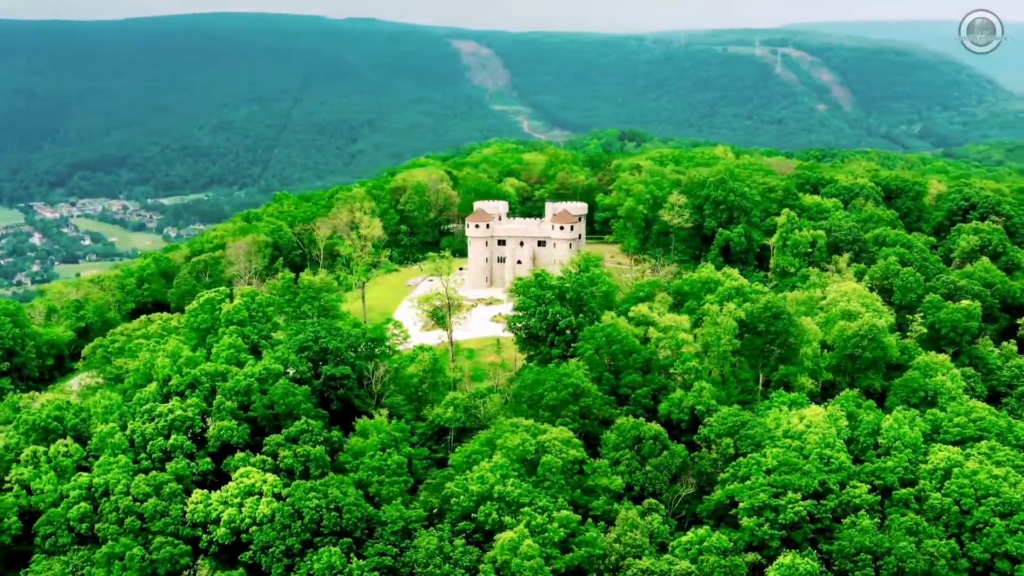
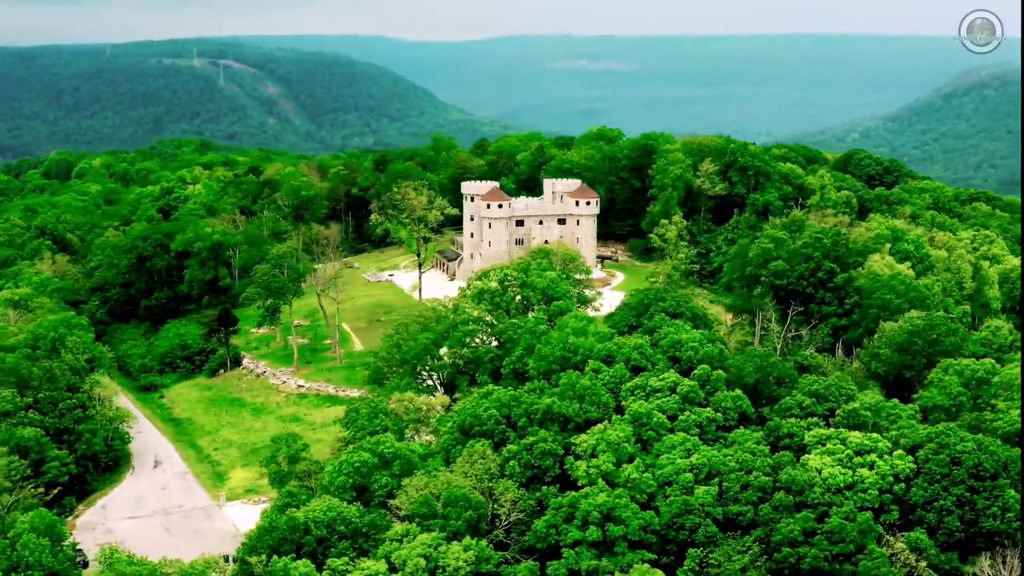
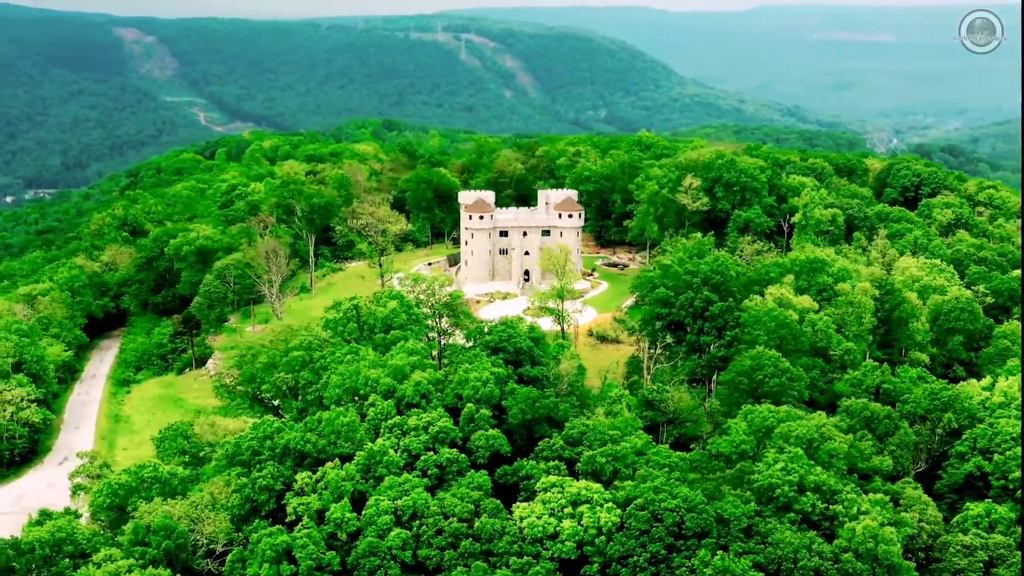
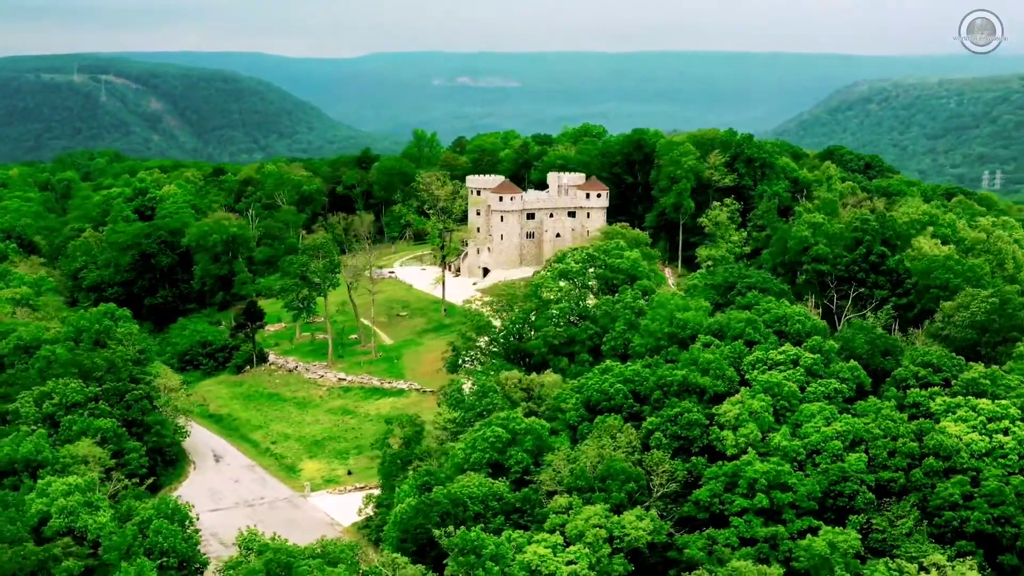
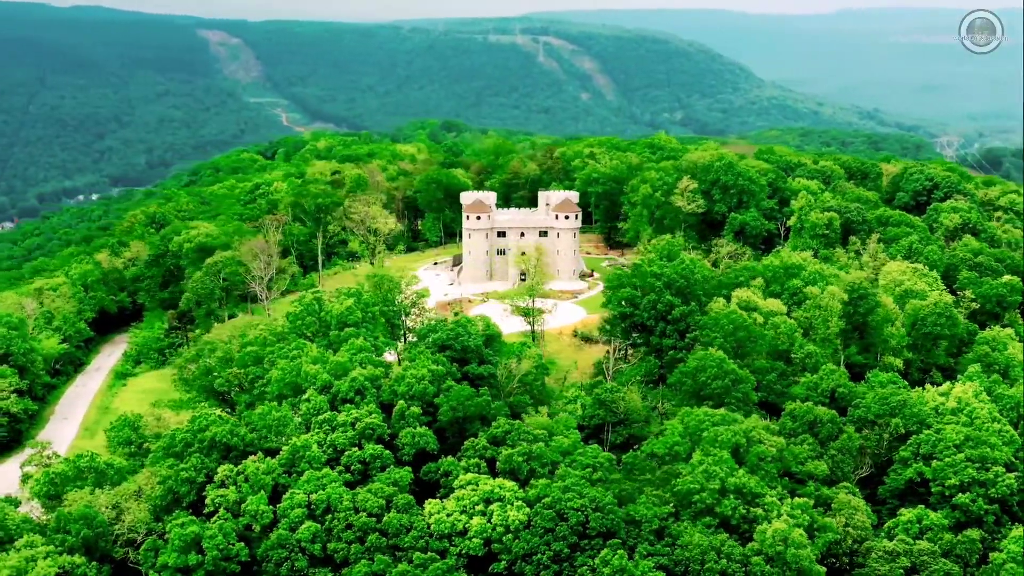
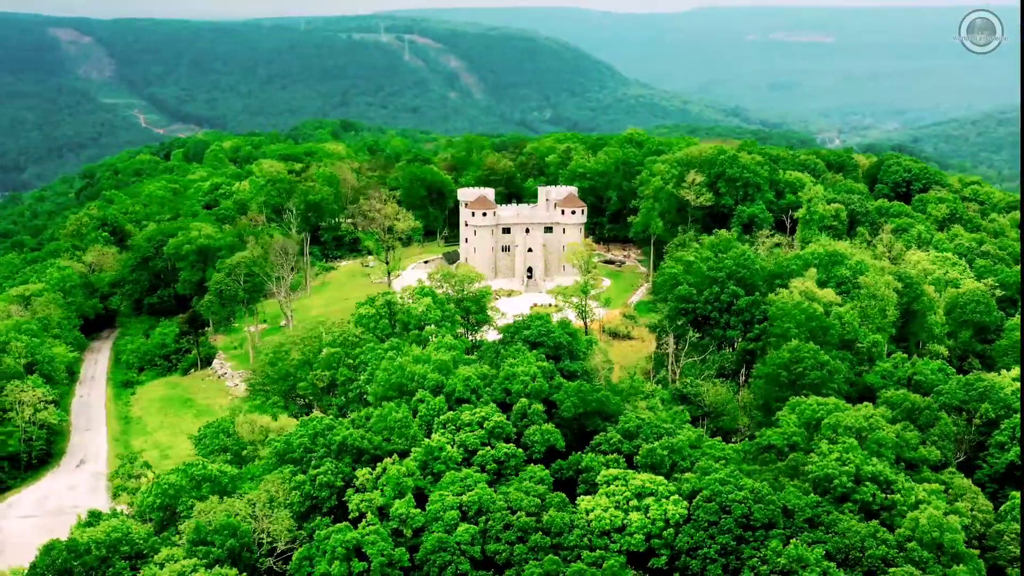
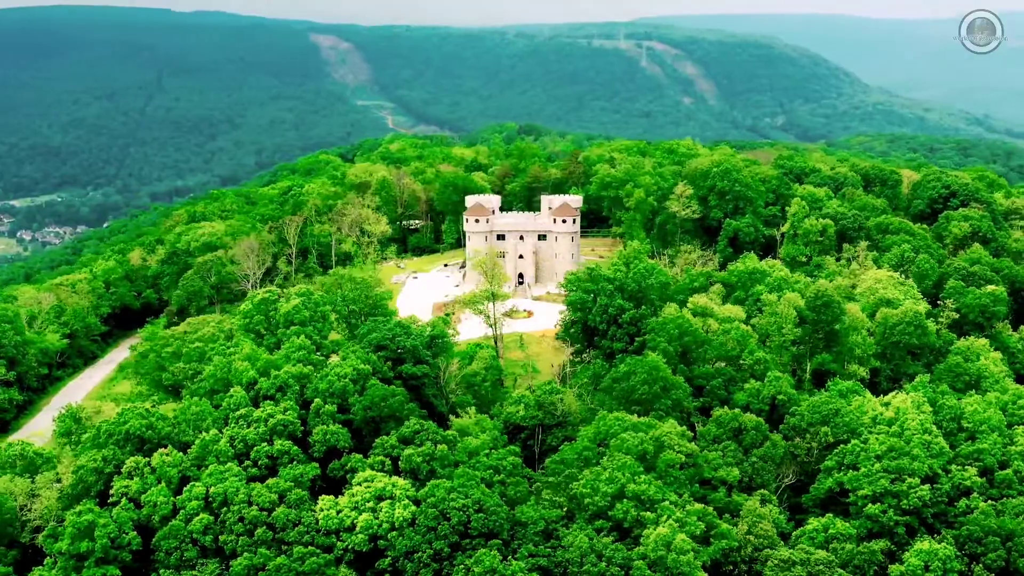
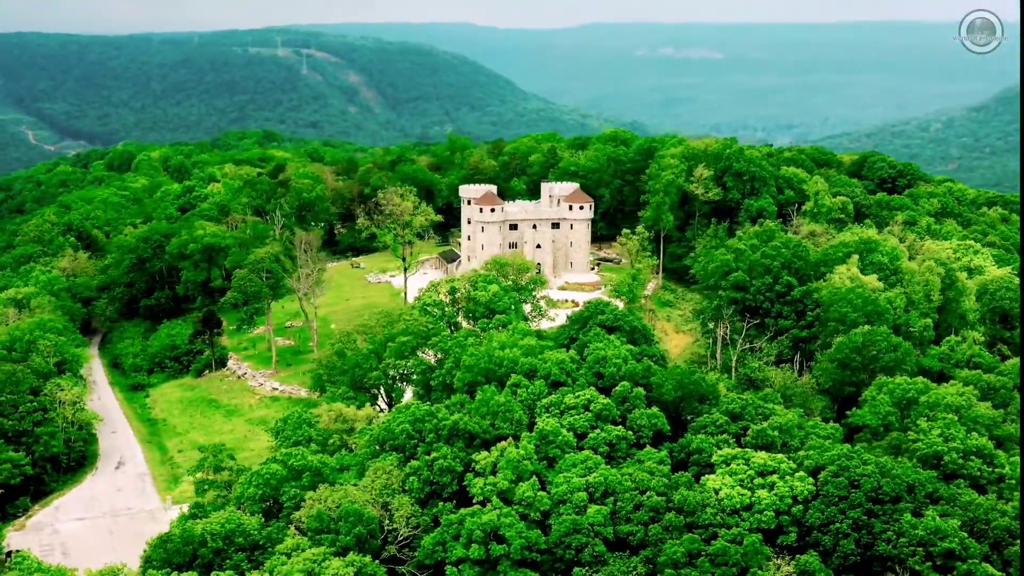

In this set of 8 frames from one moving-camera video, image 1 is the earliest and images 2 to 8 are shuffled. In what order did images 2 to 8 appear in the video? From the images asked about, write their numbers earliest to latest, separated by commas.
7, 5, 3, 6, 8, 2, 4
